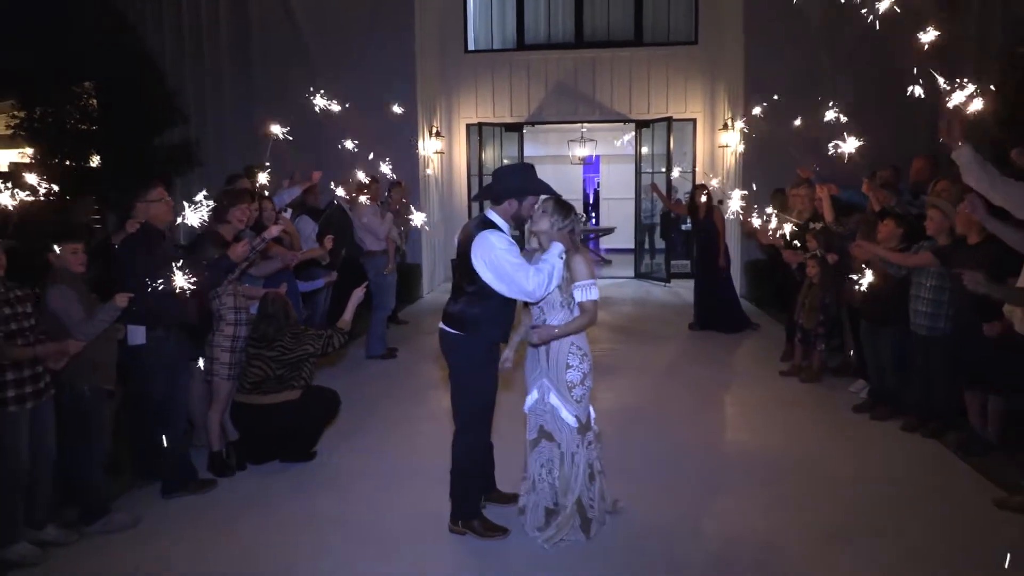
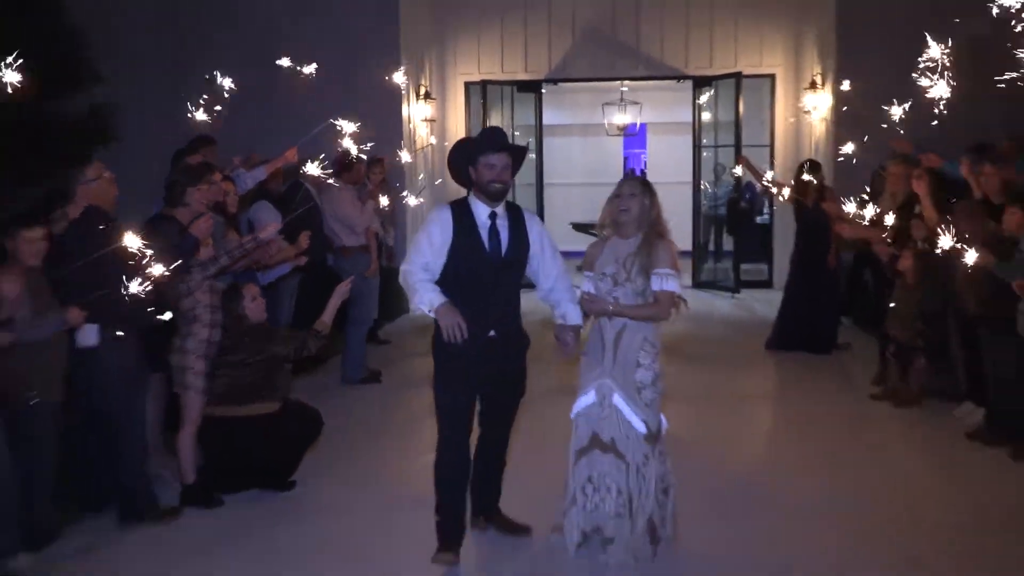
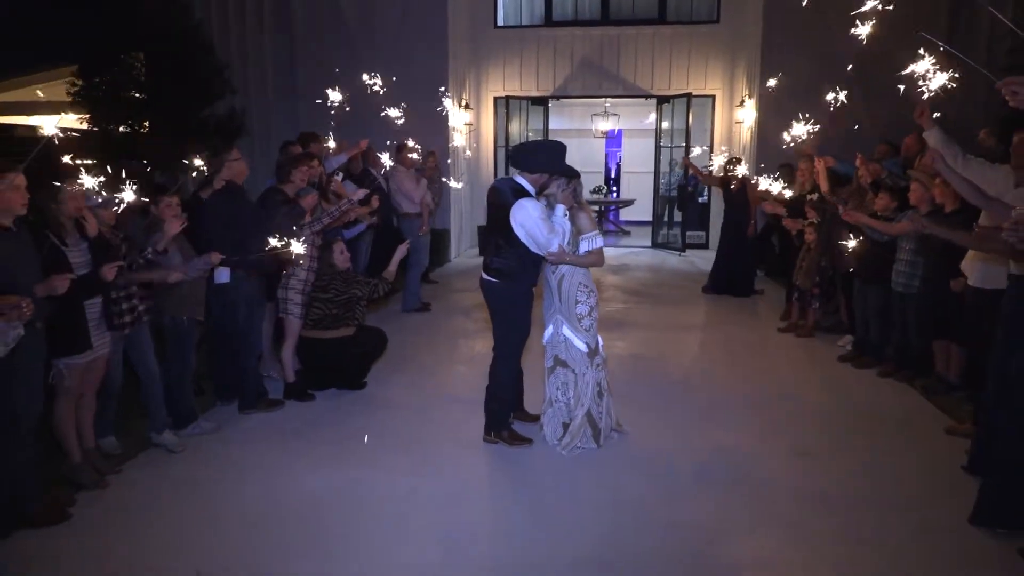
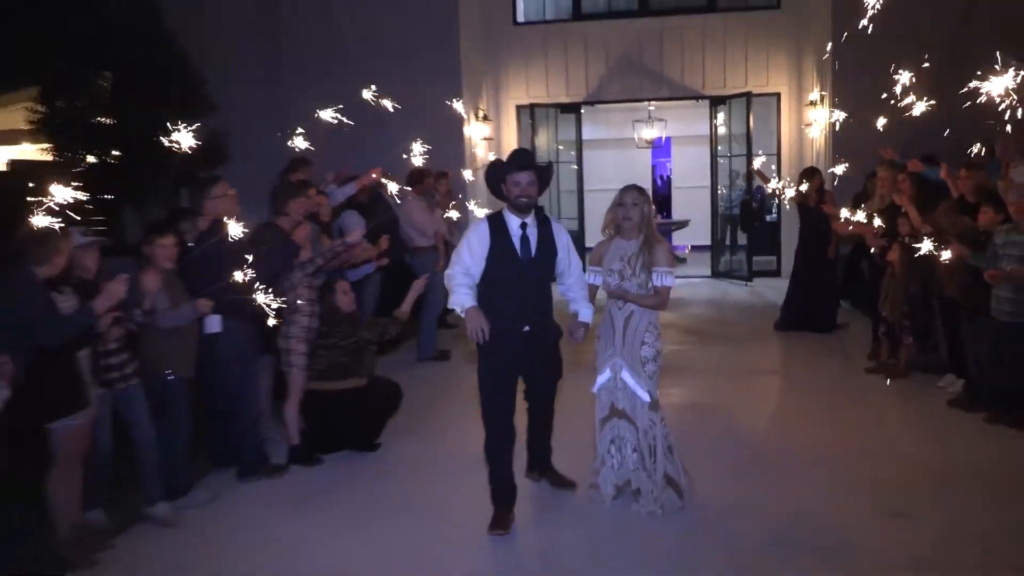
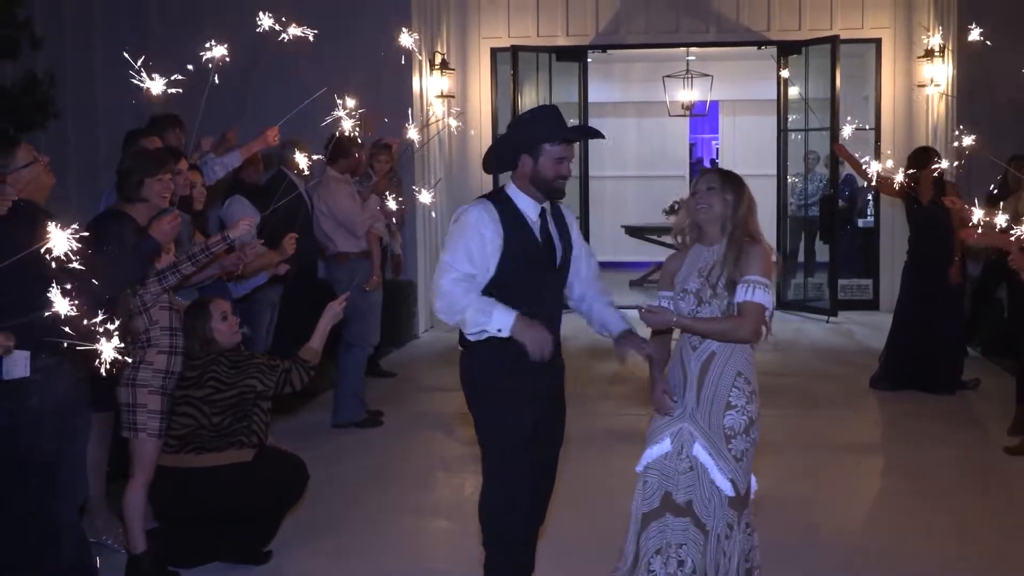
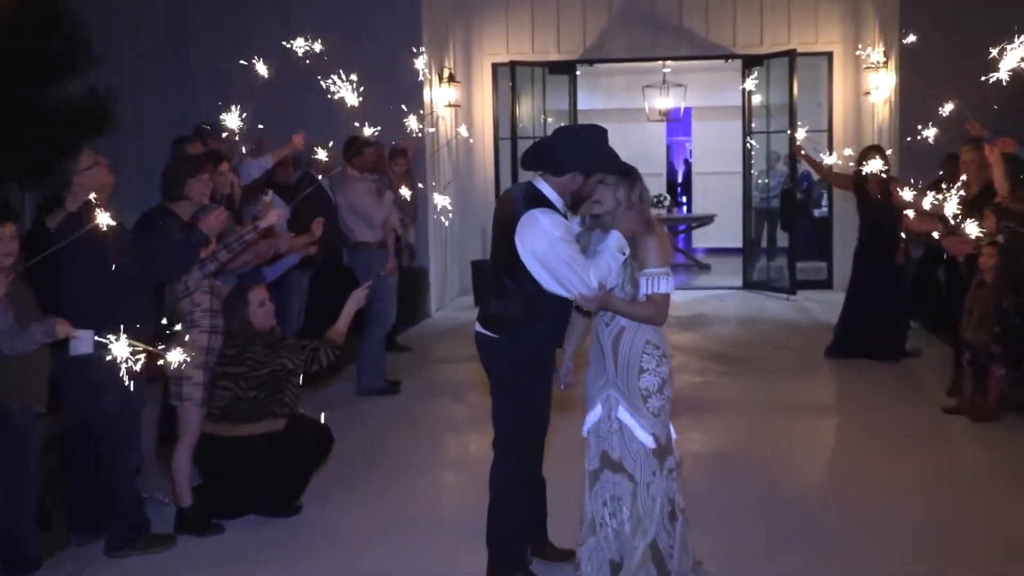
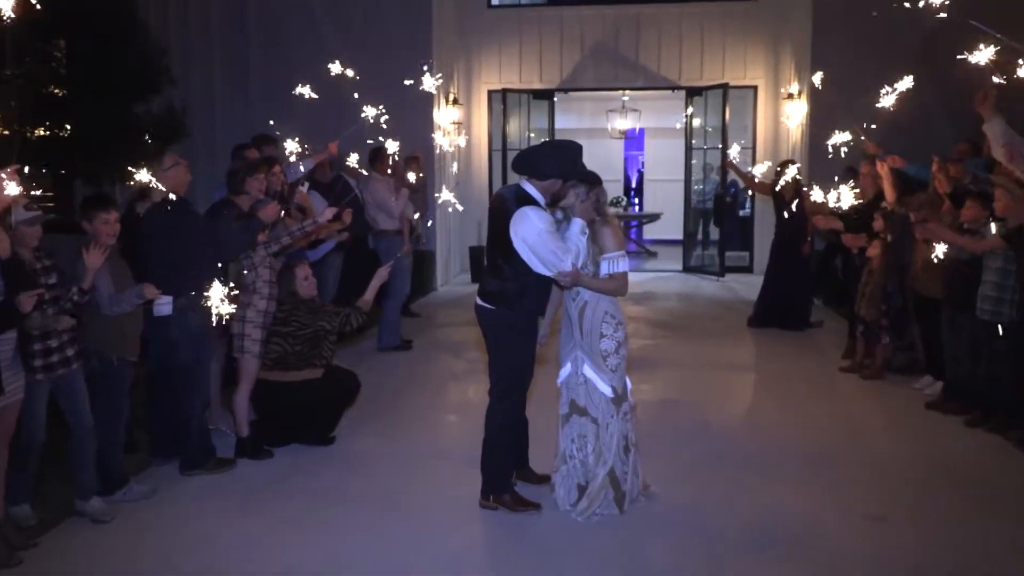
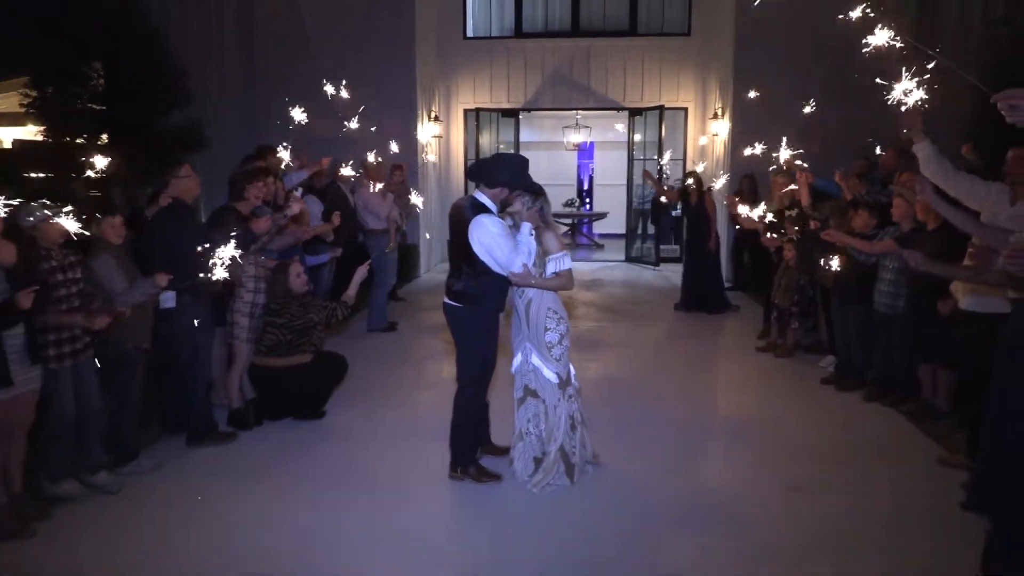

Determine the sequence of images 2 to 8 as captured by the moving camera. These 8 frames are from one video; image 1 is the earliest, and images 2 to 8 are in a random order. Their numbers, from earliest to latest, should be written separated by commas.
8, 3, 7, 6, 5, 2, 4
